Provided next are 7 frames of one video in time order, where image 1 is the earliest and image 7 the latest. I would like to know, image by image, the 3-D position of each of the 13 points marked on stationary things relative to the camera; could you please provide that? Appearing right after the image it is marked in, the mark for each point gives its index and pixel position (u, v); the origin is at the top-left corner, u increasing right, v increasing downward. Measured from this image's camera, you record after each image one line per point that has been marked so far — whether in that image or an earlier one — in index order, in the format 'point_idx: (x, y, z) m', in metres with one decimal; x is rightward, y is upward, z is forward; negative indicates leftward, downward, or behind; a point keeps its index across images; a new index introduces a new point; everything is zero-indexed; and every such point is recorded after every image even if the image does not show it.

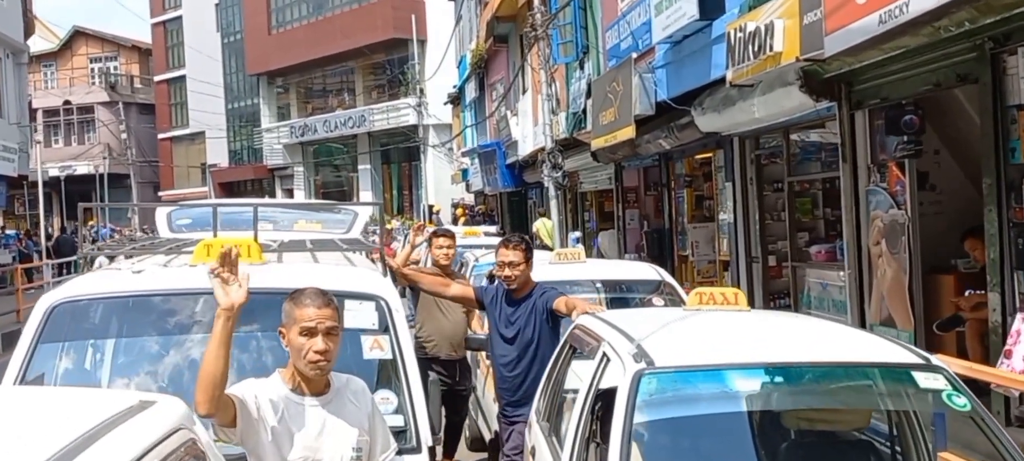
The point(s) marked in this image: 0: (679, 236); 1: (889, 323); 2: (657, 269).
0: (+2.4, -0.1, +13.3) m
1: (+3.1, -0.8, +7.7) m
2: (+1.1, -0.3, +7.0) m
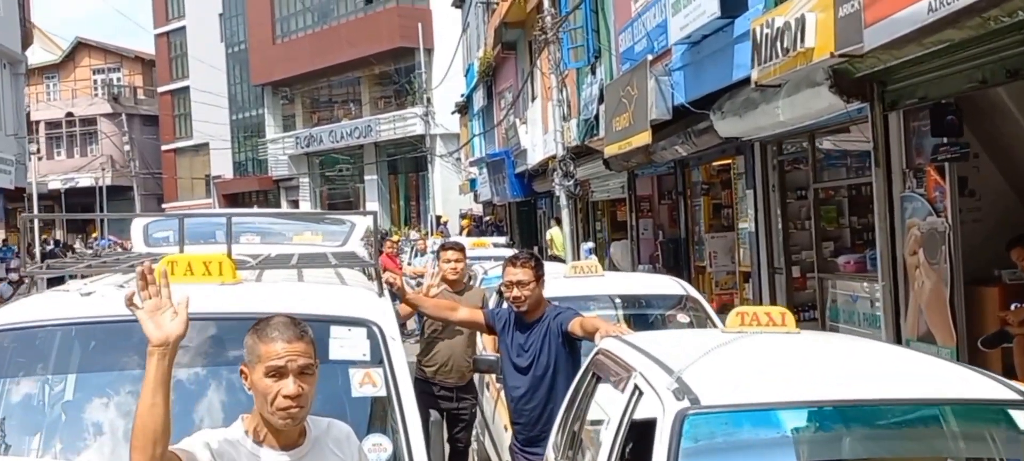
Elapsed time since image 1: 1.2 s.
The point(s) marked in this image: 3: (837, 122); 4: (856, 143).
0: (+2.5, -0.2, +12.8) m
1: (+3.2, -0.8, +7.2) m
2: (+1.2, -0.4, +6.5) m
3: (+2.9, +1.0, +8.5) m
4: (+3.1, +0.8, +8.8) m
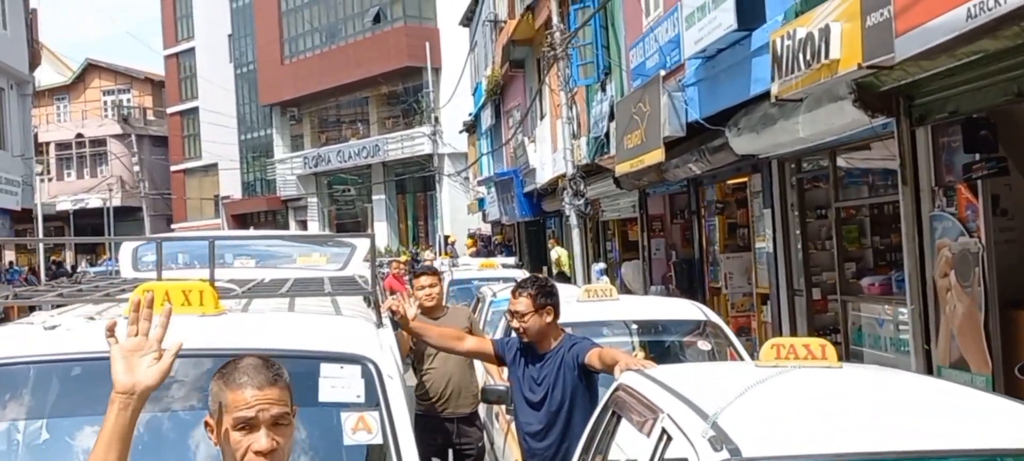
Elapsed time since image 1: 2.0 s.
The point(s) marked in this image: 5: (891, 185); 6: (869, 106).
0: (+2.6, -0.5, +12.5) m
1: (+3.2, -1.0, +6.8) m
2: (+1.2, -0.5, +6.2) m
3: (+3.0, +0.8, +8.1) m
4: (+3.2, +0.6, +8.5) m
5: (+3.3, +0.4, +8.3) m
6: (+2.7, +0.9, +7.0) m
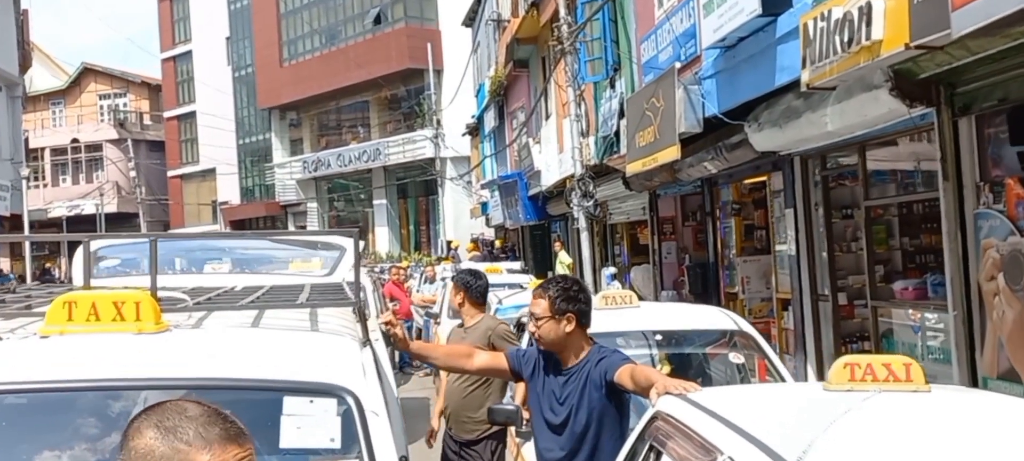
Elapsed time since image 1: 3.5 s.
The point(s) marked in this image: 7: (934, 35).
0: (+2.7, -0.5, +11.9) m
1: (+3.3, -1.0, +6.2) m
2: (+1.3, -0.5, +5.6) m
3: (+3.0, +0.8, +7.6) m
4: (+3.3, +0.6, +7.9) m
5: (+3.3, +0.4, +7.7) m
6: (+2.7, +0.9, +6.5) m
7: (+2.2, +1.0, +5.0) m
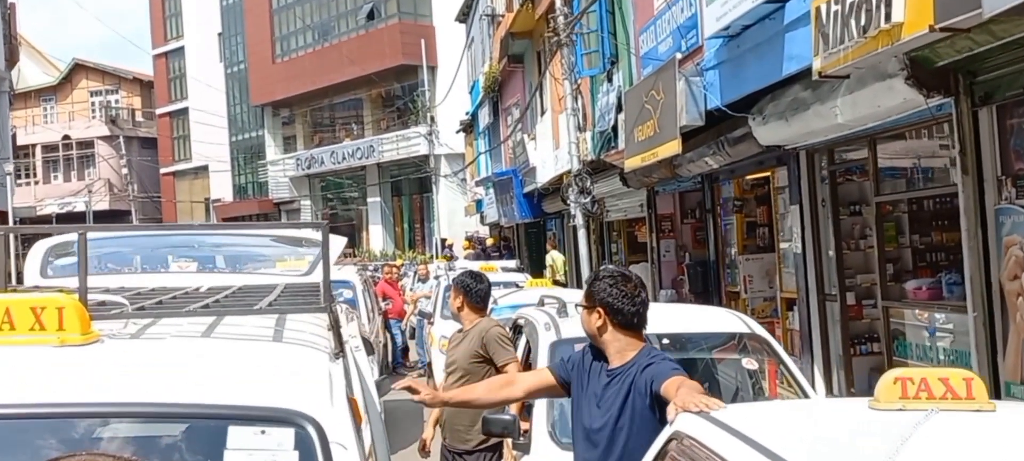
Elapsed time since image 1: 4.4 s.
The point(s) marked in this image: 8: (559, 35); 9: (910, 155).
0: (+2.6, -0.5, +11.5) m
1: (+3.3, -0.9, +5.9) m
2: (+1.3, -0.5, +5.2) m
3: (+3.0, +0.8, +7.2) m
4: (+3.2, +0.6, +7.5) m
5: (+3.3, +0.4, +7.4) m
6: (+2.7, +1.0, +6.1) m
7: (+2.2, +1.0, +4.6) m
8: (+0.6, +2.5, +12.0) m
9: (+3.2, +0.6, +7.6) m
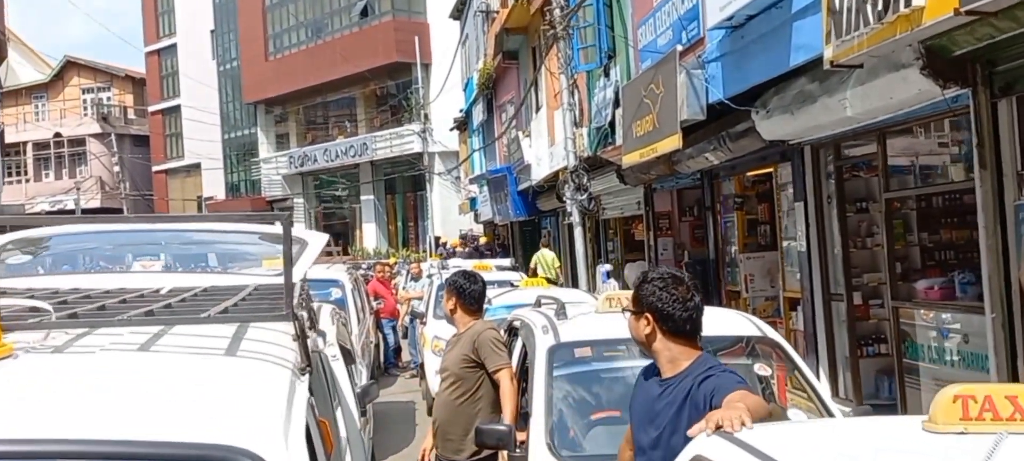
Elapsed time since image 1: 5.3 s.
0: (+2.6, -0.5, +11.2) m
1: (+3.2, -0.9, +5.6) m
2: (+1.2, -0.5, +4.9) m
3: (+3.0, +0.8, +6.9) m
4: (+3.2, +0.7, +7.2) m
5: (+3.3, +0.4, +7.1) m
6: (+2.6, +1.0, +5.8) m
7: (+2.2, +1.1, +4.3) m
8: (+0.5, +2.5, +11.7) m
9: (+3.2, +0.6, +7.3) m
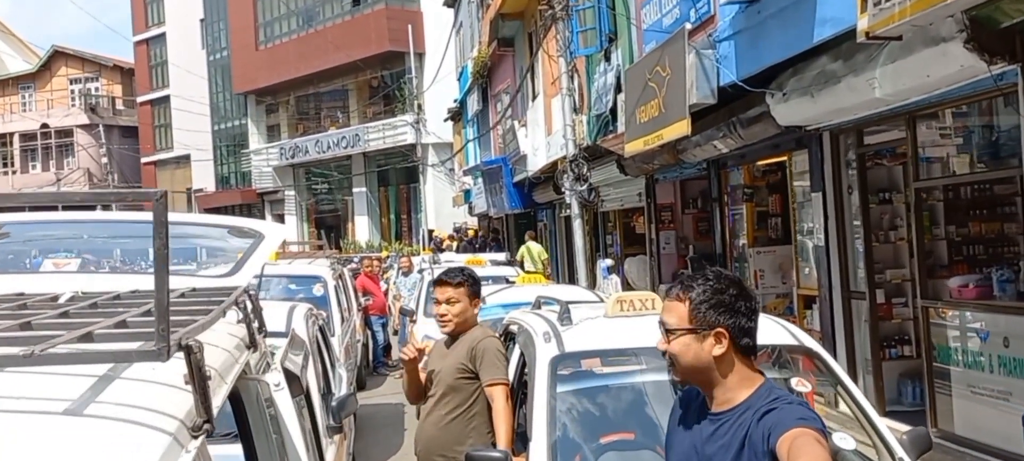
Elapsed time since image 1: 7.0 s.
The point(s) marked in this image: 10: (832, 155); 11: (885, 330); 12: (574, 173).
0: (+2.5, -0.4, +10.6) m
1: (+3.2, -0.9, +5.0) m
2: (+1.2, -0.4, +4.3) m
3: (+2.9, +0.9, +6.3) m
4: (+3.2, +0.7, +6.6) m
5: (+3.2, +0.5, +6.5) m
6: (+2.6, +1.0, +5.2) m
7: (+2.2, +1.1, +3.7) m
8: (+0.5, +2.6, +11.1) m
9: (+3.2, +0.7, +6.7) m
10: (+2.8, +0.6, +8.1) m
11: (+3.1, -0.8, +7.8) m
12: (+0.7, +0.7, +11.4) m
